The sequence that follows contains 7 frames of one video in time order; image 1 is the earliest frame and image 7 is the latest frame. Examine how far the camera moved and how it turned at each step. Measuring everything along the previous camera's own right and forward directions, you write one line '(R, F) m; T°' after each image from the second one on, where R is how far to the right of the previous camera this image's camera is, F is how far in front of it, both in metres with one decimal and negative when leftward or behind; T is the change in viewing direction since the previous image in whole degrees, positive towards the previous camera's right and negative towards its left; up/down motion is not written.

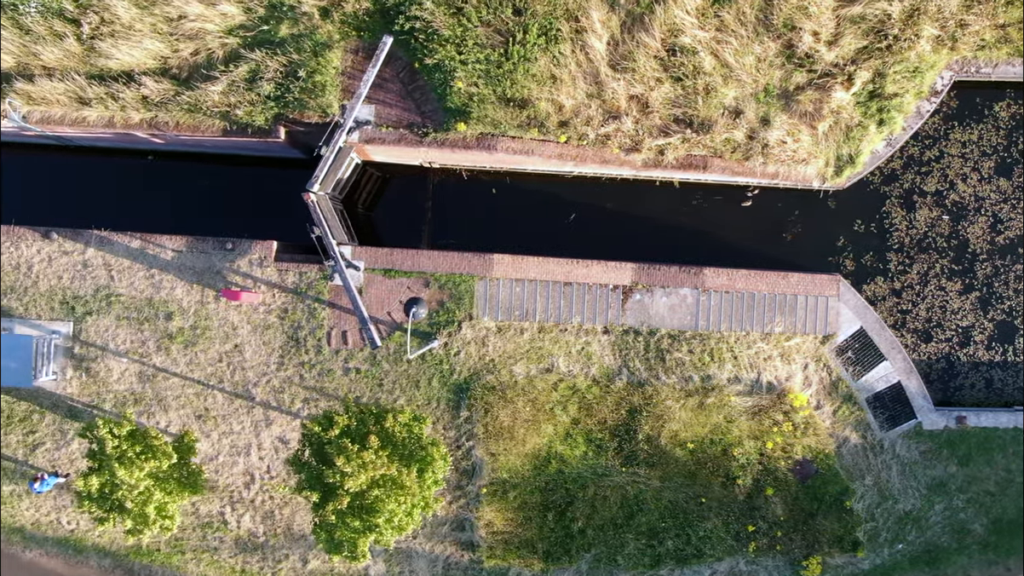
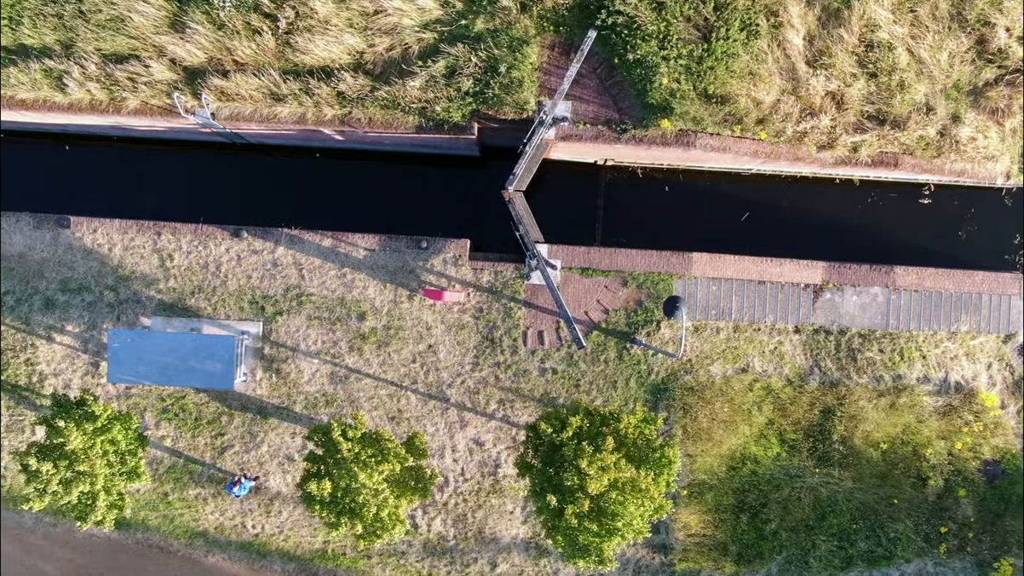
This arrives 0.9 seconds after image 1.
(-3.6, +0.2) m; 0°
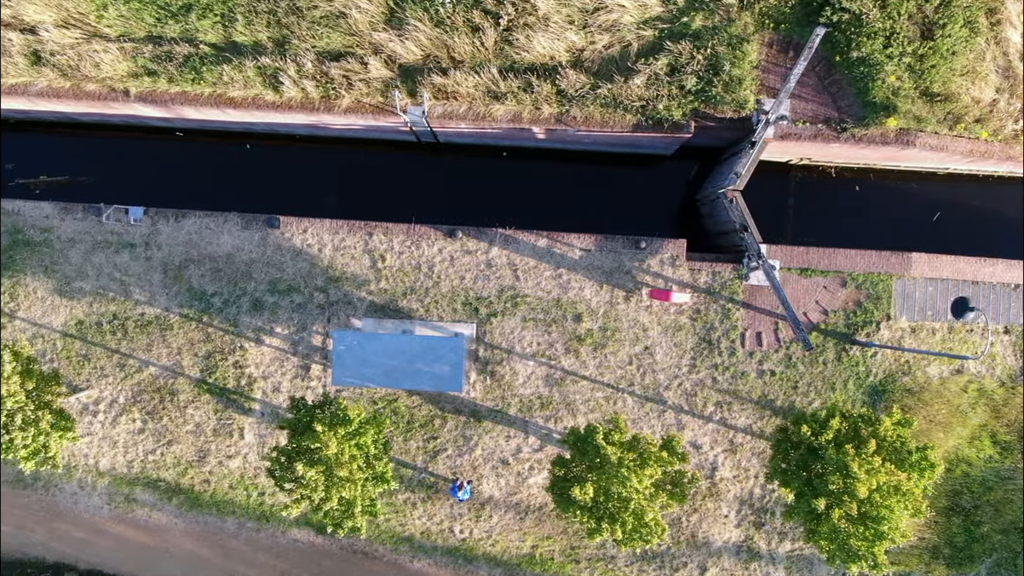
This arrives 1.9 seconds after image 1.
(-3.9, +0.2) m; 0°
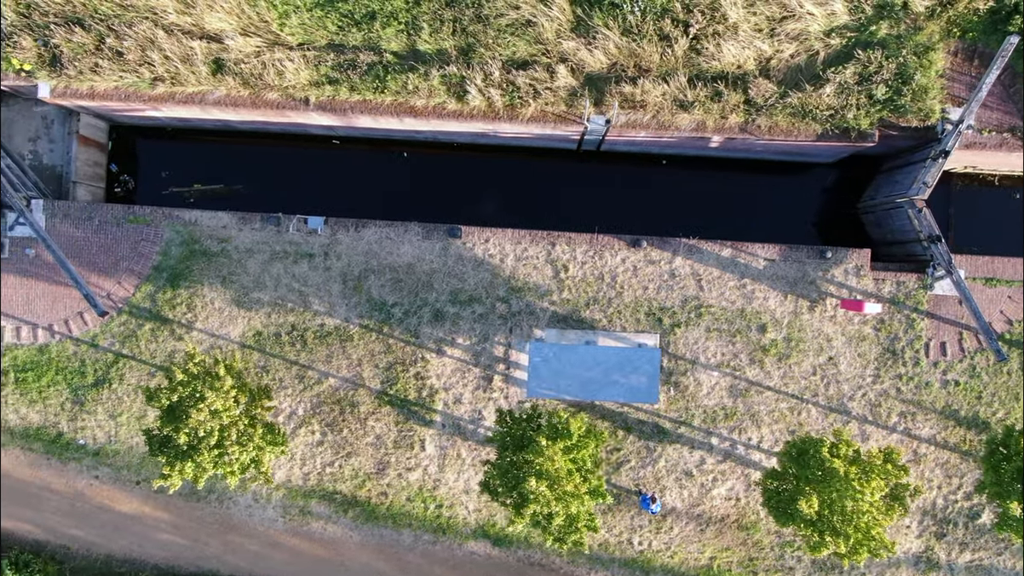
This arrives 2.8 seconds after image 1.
(-3.2, +0.1) m; 0°
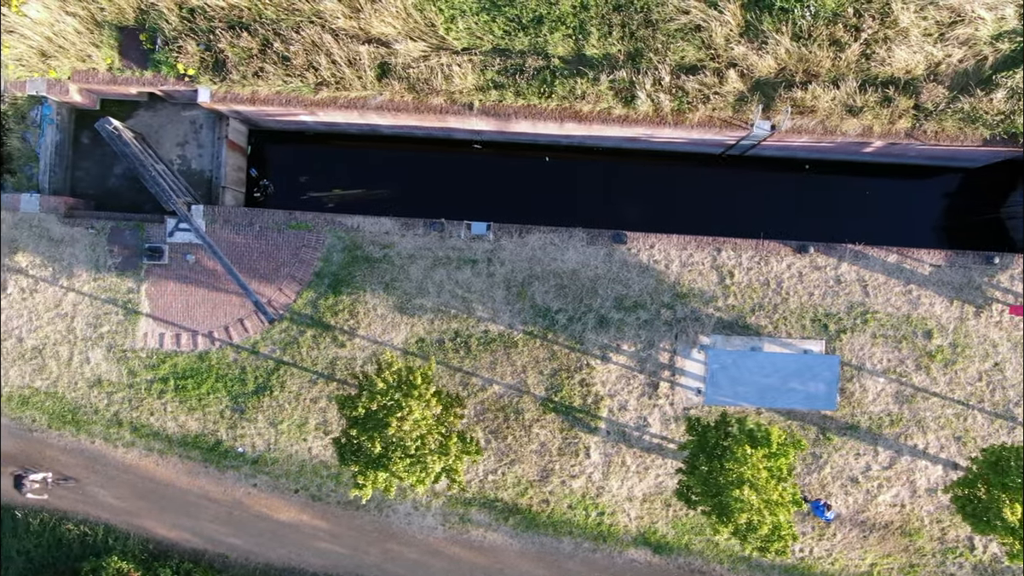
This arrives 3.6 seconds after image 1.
(-2.9, +0.1) m; 0°
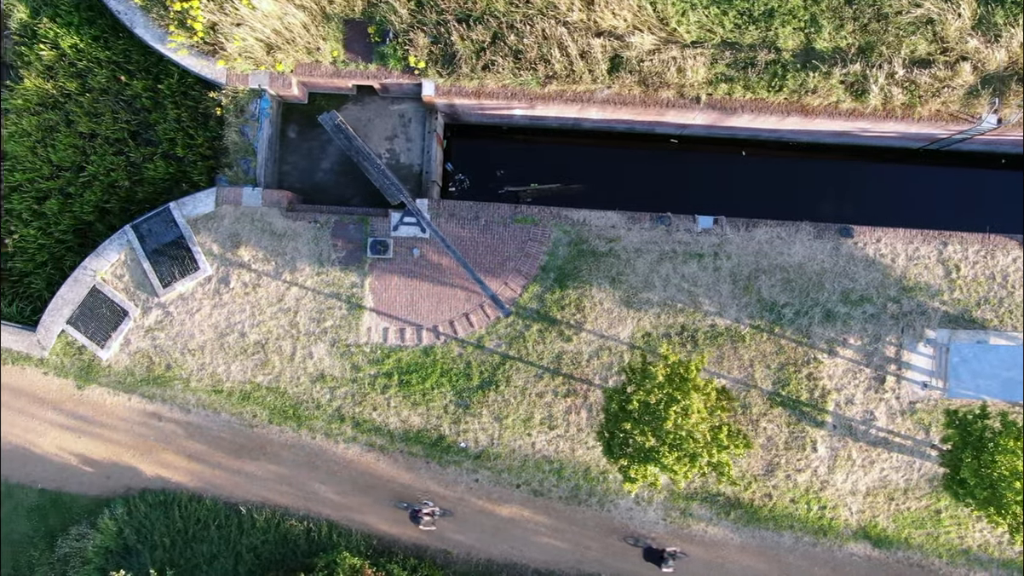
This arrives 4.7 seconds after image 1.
(-4.0, 0.0) m; 0°
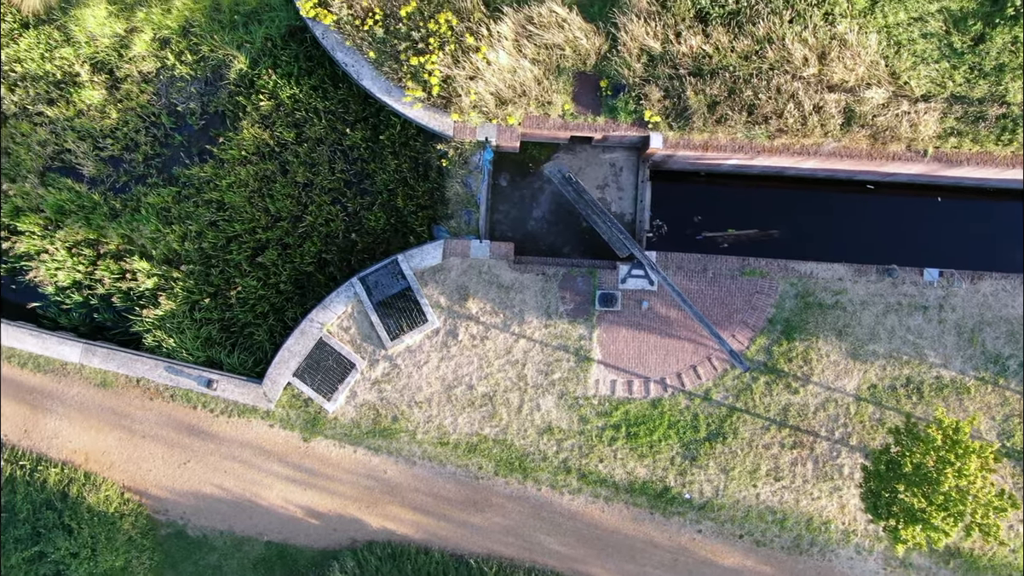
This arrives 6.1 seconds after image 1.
(-4.0, 0.0) m; 0°
